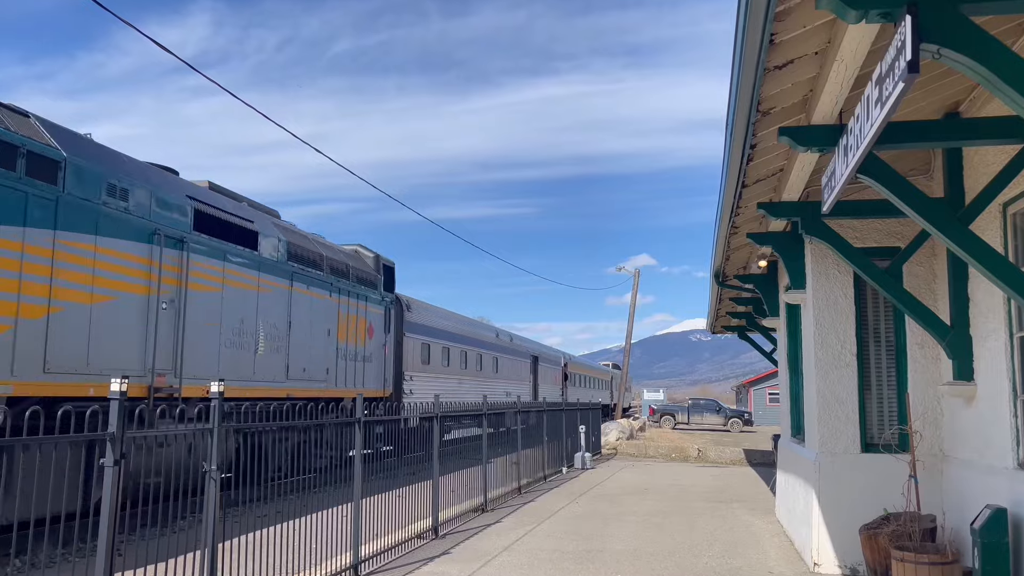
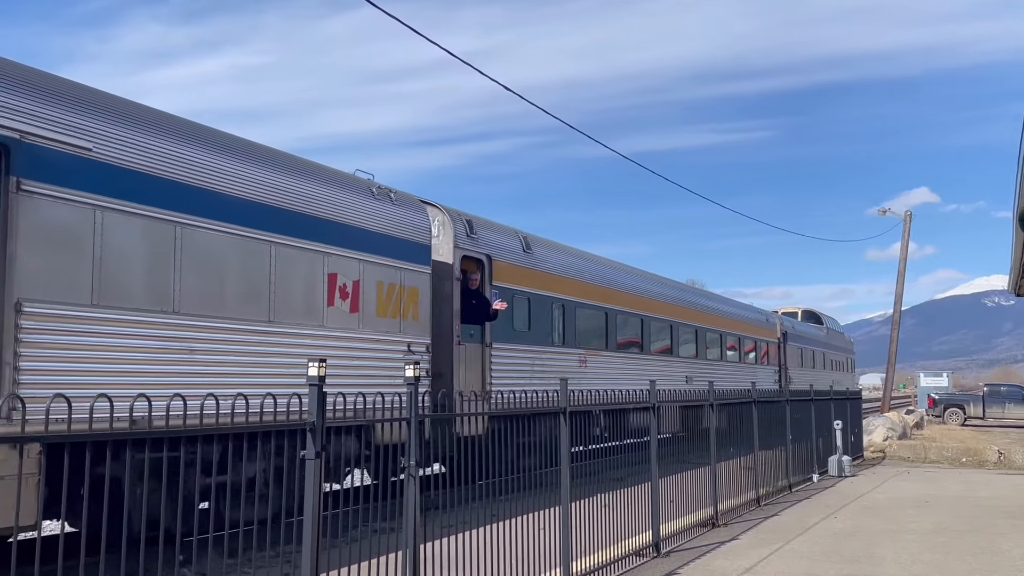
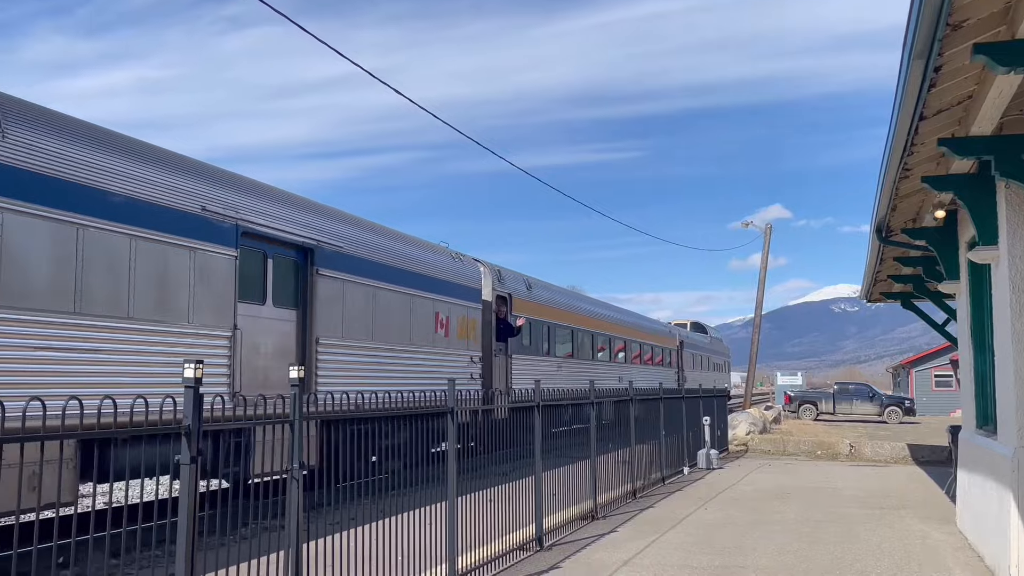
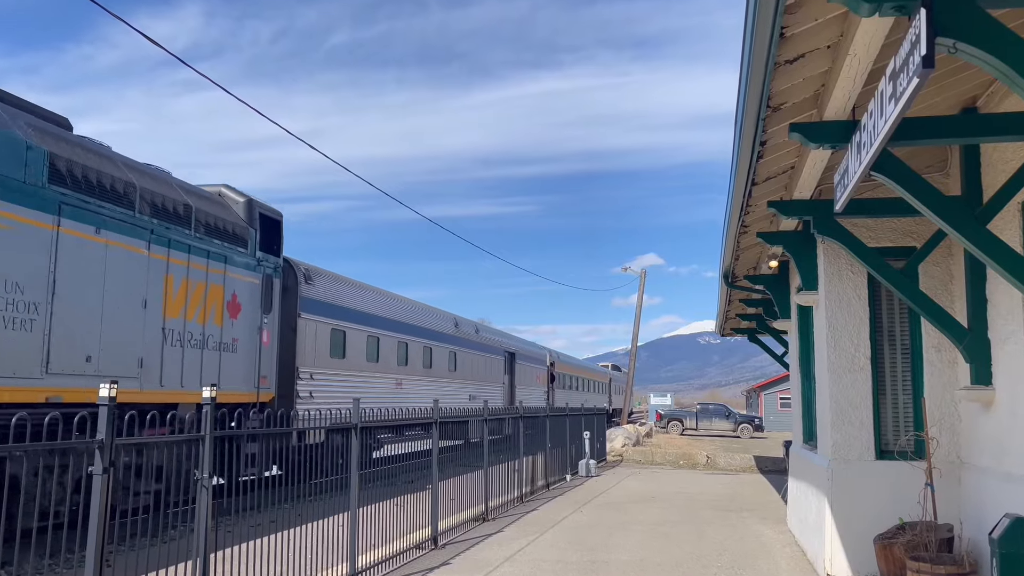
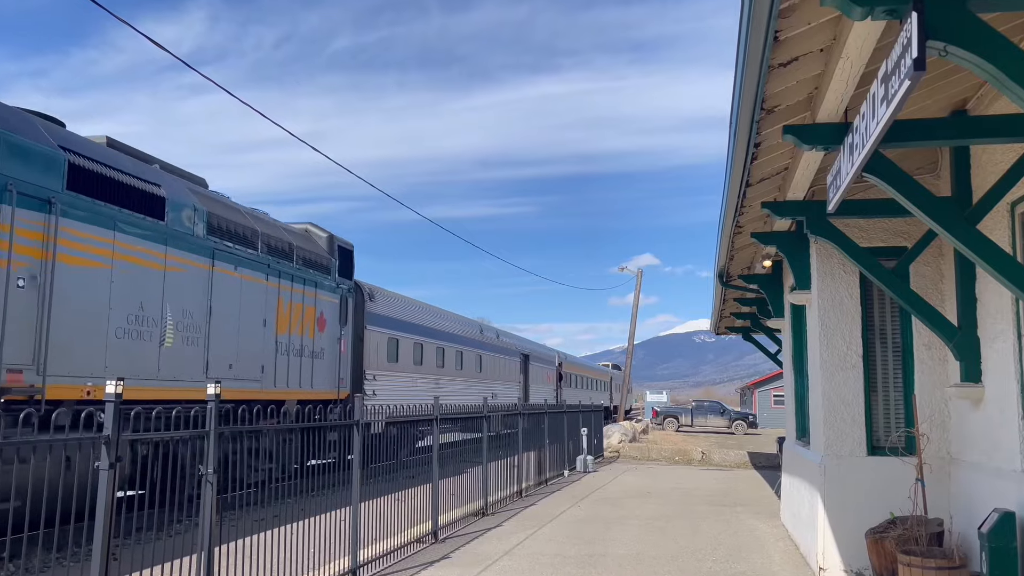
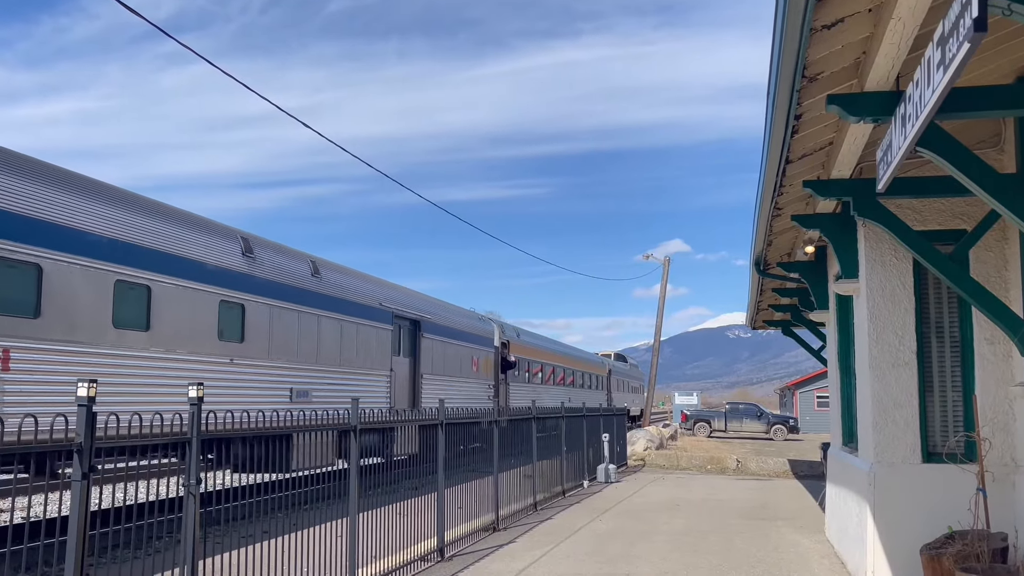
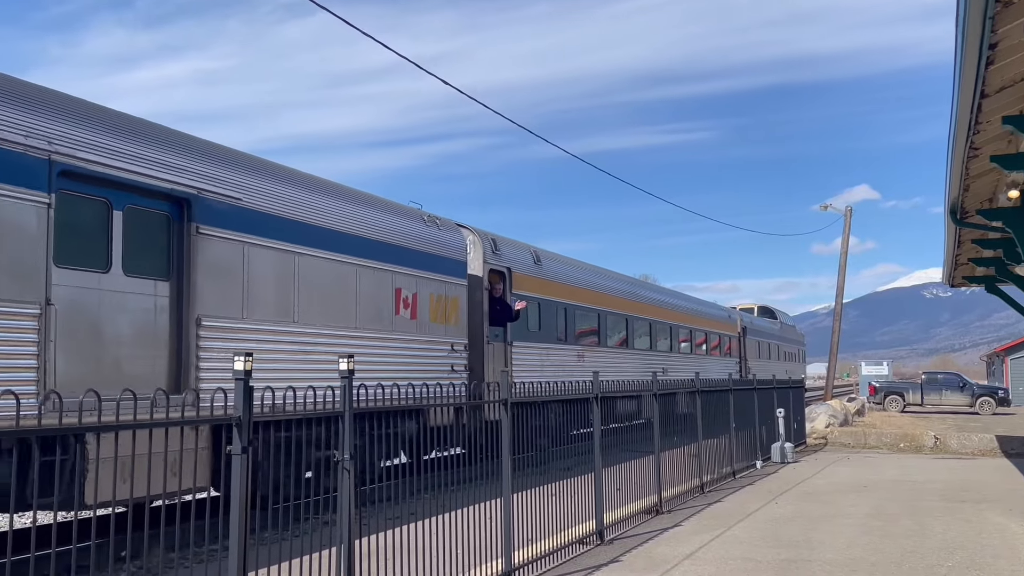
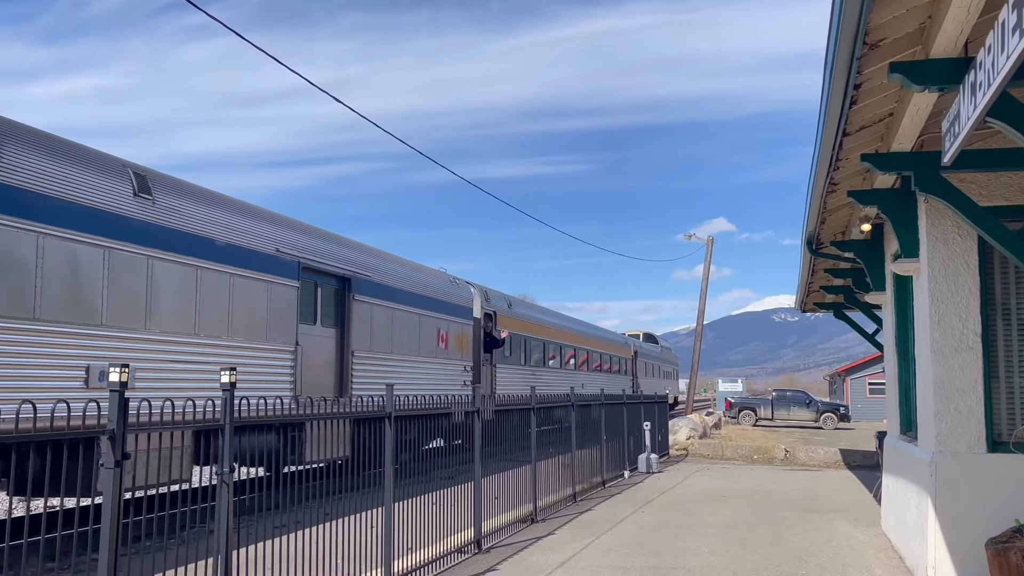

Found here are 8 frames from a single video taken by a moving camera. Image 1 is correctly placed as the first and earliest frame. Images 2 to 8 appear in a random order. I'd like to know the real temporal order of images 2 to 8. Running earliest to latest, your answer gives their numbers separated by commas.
5, 4, 6, 8, 3, 7, 2
